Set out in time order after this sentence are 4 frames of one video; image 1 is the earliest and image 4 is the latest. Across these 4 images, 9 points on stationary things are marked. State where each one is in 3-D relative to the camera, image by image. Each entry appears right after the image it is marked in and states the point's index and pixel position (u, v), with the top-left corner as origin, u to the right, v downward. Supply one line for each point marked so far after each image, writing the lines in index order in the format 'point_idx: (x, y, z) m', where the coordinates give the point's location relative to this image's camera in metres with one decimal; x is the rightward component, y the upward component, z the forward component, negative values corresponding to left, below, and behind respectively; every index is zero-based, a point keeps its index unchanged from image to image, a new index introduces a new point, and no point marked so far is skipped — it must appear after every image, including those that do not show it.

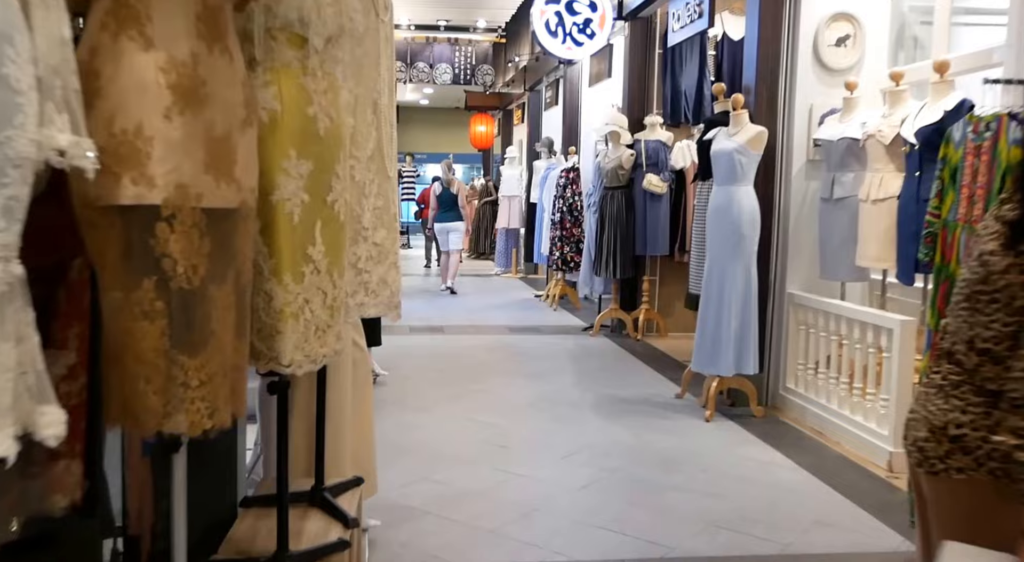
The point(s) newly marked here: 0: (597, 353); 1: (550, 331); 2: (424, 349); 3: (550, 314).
0: (+0.6, -0.5, +6.6) m
1: (+0.3, -0.4, +7.7) m
2: (-0.6, -0.5, +6.8) m
3: (+0.4, -0.3, +8.6) m
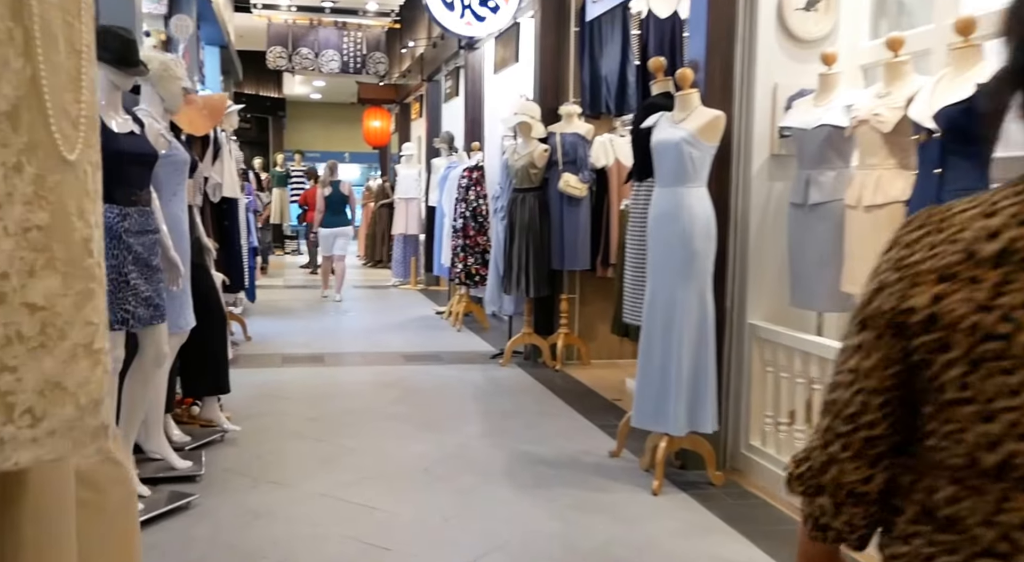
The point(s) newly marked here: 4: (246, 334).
0: (0.0, -0.6, +5.4) m
1: (-0.4, -0.5, +6.5) m
2: (-1.2, -0.6, +5.5) m
3: (-0.5, -0.4, +7.4) m
4: (-2.0, -0.4, +7.0) m
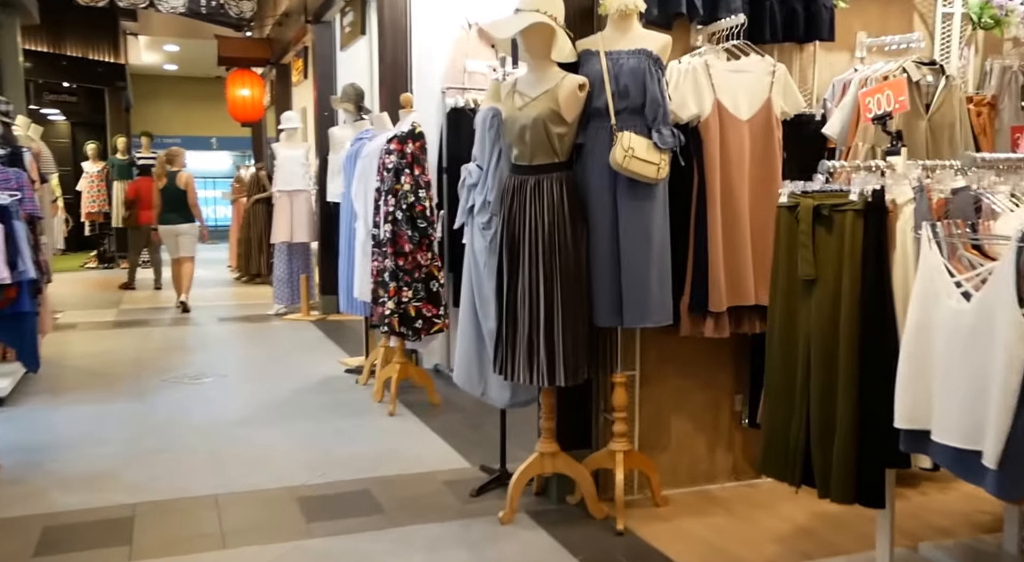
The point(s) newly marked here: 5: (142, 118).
0: (+0.1, -0.9, +2.4) m
1: (-0.4, -0.8, +3.3) m
2: (-1.1, -0.9, +2.2) m
3: (-0.6, -0.7, +4.3) m
4: (-2.0, -0.7, +3.6) m
5: (-6.5, +2.9, +16.6) m
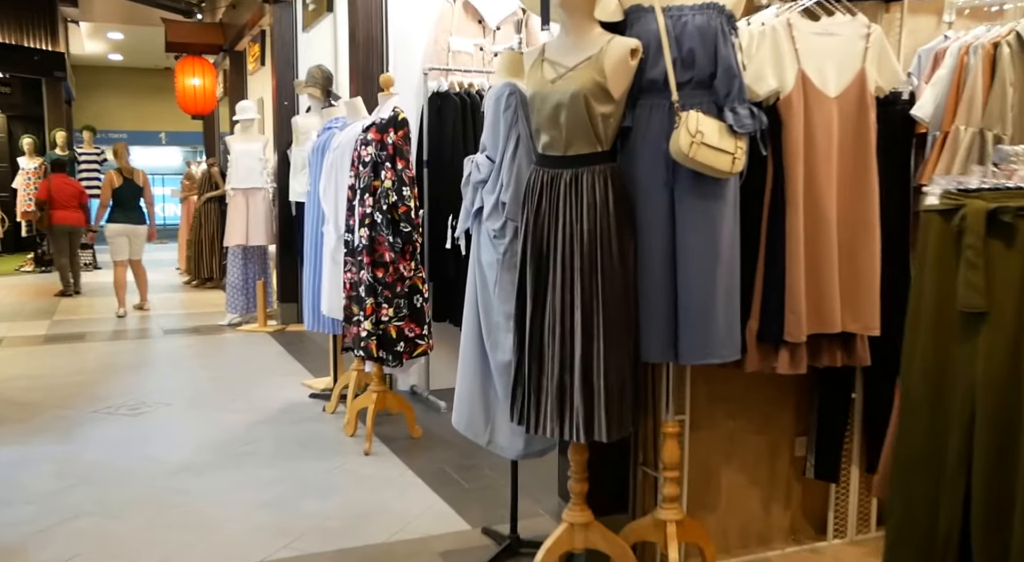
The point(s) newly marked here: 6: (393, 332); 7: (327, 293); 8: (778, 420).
0: (+0.2, -0.9, +1.7) m
1: (-0.4, -0.8, +2.6) m
2: (-1.0, -1.0, +1.5) m
3: (-0.6, -0.7, +3.5) m
4: (-2.0, -0.8, +2.8) m
5: (-7.1, +2.8, +15.6) m
6: (-0.5, -0.2, +3.7) m
7: (-0.8, 0.0, +4.1) m
8: (+0.8, -0.4, +2.8) m
